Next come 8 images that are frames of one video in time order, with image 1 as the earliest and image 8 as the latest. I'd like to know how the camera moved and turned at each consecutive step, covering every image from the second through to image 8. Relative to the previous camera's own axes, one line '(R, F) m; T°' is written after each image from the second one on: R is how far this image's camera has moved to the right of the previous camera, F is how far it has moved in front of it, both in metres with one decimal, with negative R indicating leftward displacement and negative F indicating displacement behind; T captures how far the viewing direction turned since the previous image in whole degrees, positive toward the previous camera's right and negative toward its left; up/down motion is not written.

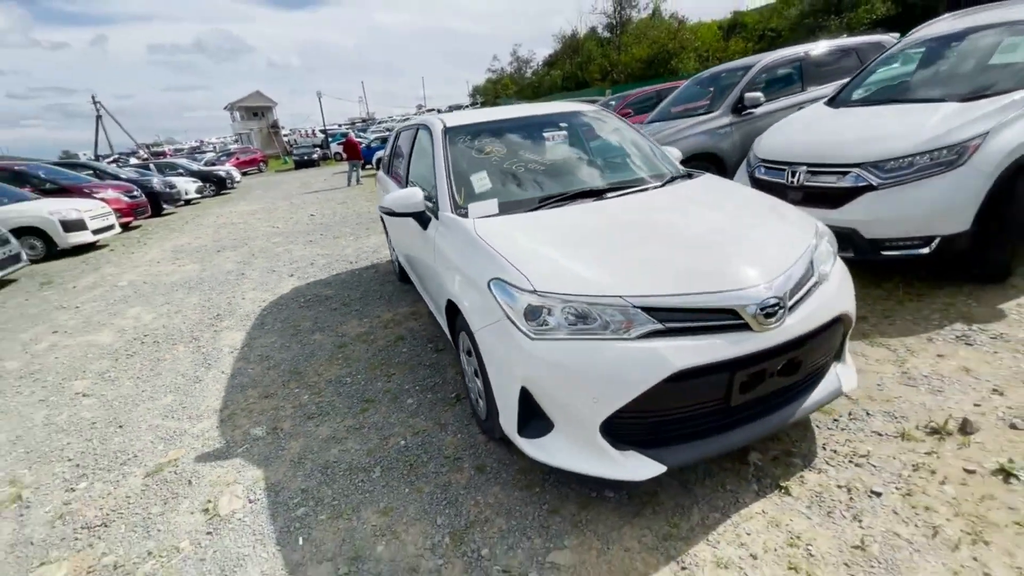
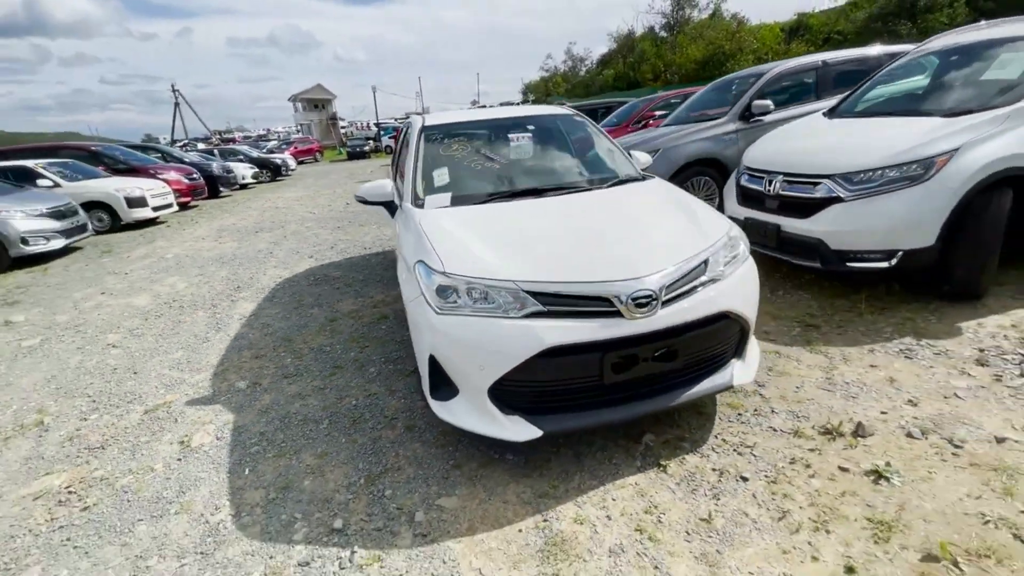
(+0.6, -0.2) m; -5°
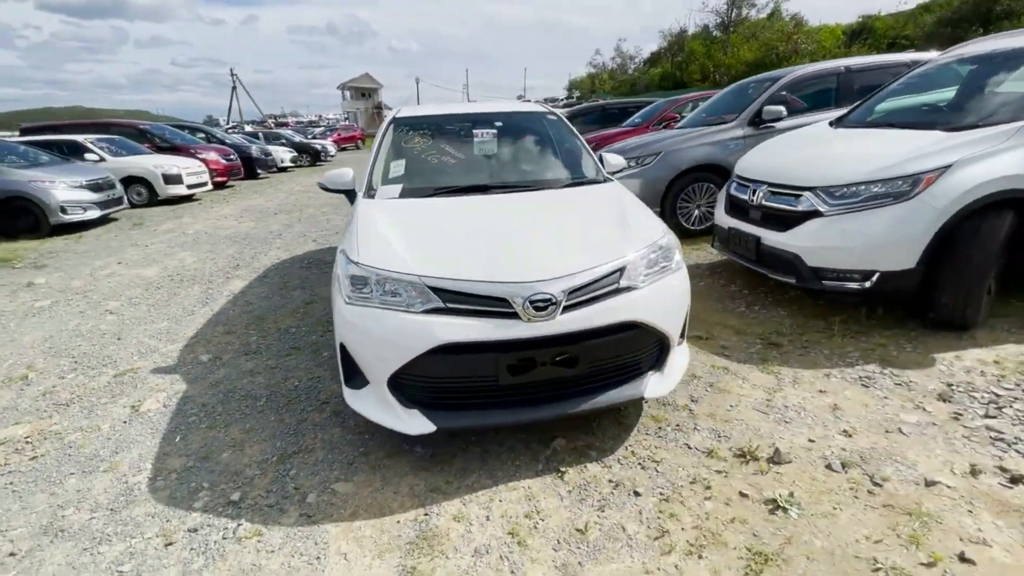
(+0.6, 0.0) m; -4°
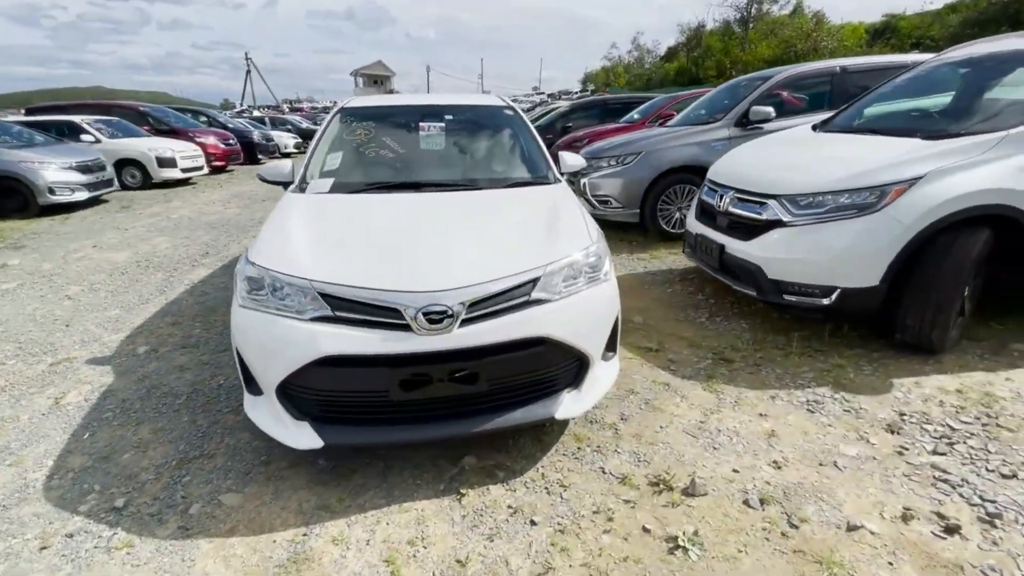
(+0.5, +0.1) m; -1°
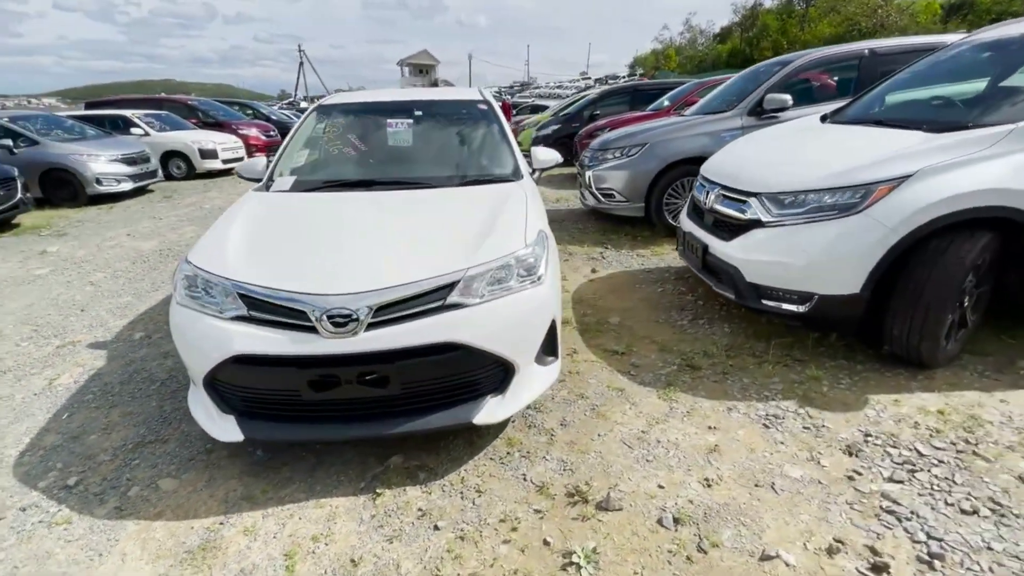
(+0.5, +0.1) m; -5°
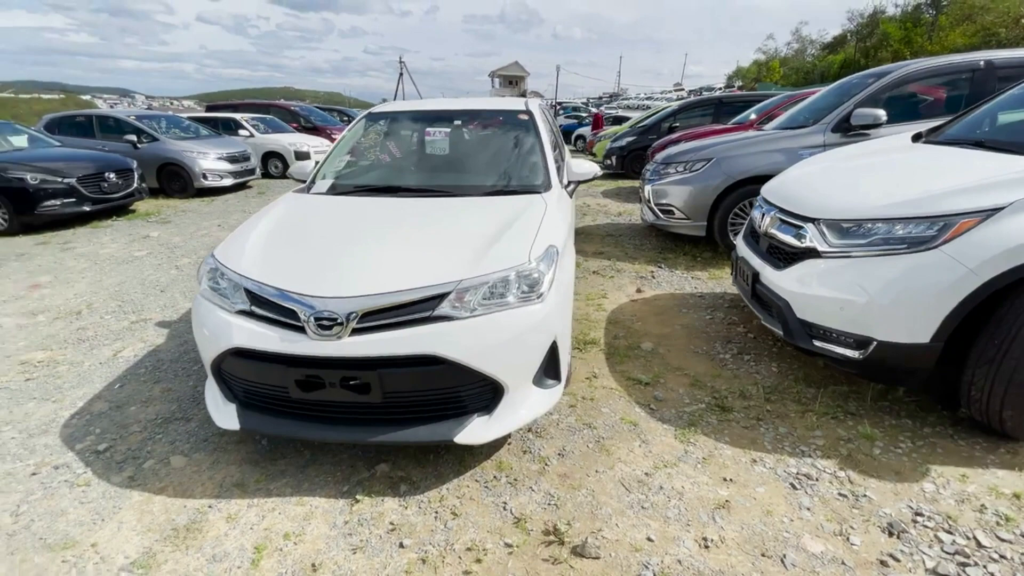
(+0.3, +0.1) m; -9°
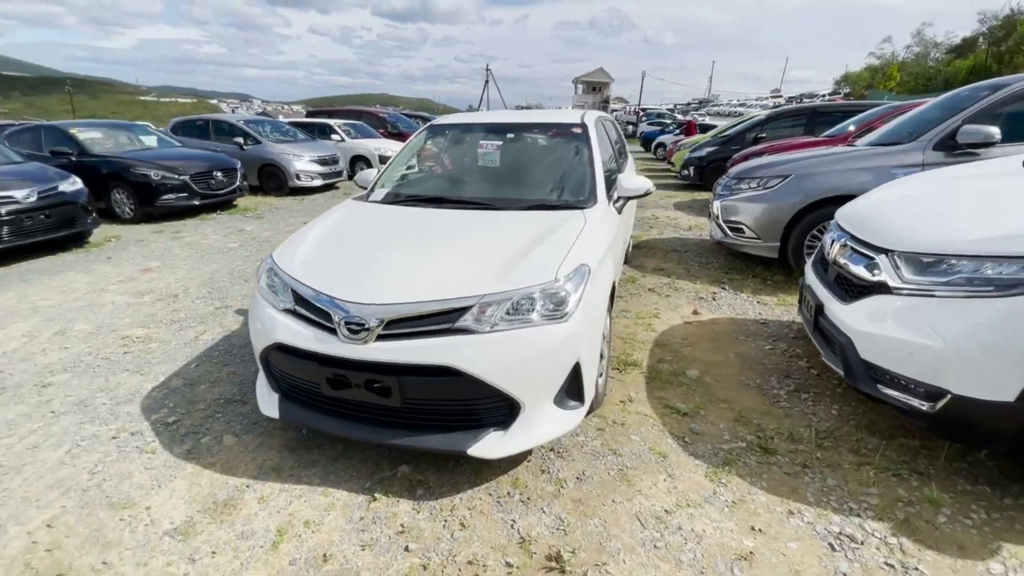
(+0.2, 0.0) m; -9°
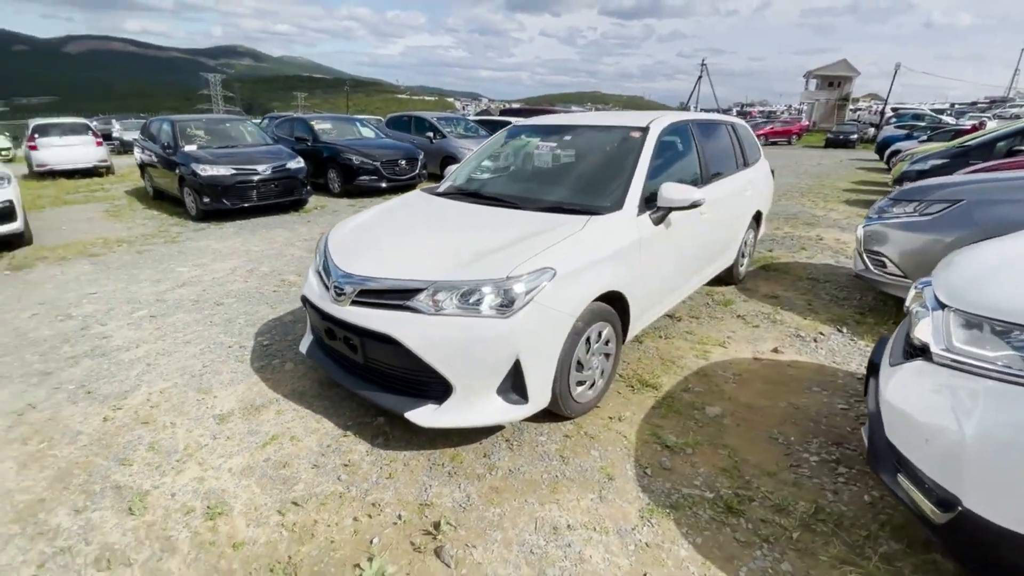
(+1.1, +0.1) m; -22°
